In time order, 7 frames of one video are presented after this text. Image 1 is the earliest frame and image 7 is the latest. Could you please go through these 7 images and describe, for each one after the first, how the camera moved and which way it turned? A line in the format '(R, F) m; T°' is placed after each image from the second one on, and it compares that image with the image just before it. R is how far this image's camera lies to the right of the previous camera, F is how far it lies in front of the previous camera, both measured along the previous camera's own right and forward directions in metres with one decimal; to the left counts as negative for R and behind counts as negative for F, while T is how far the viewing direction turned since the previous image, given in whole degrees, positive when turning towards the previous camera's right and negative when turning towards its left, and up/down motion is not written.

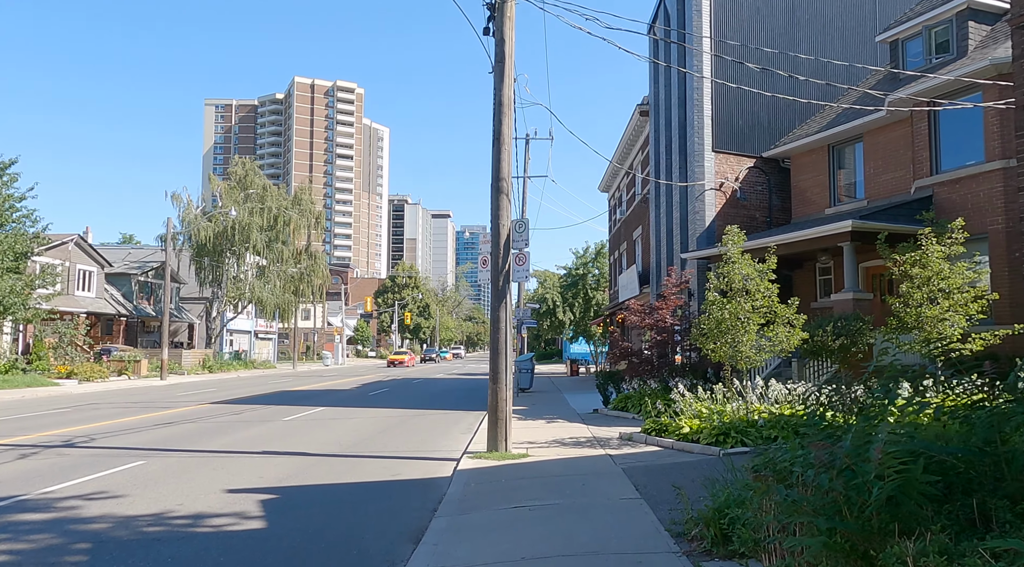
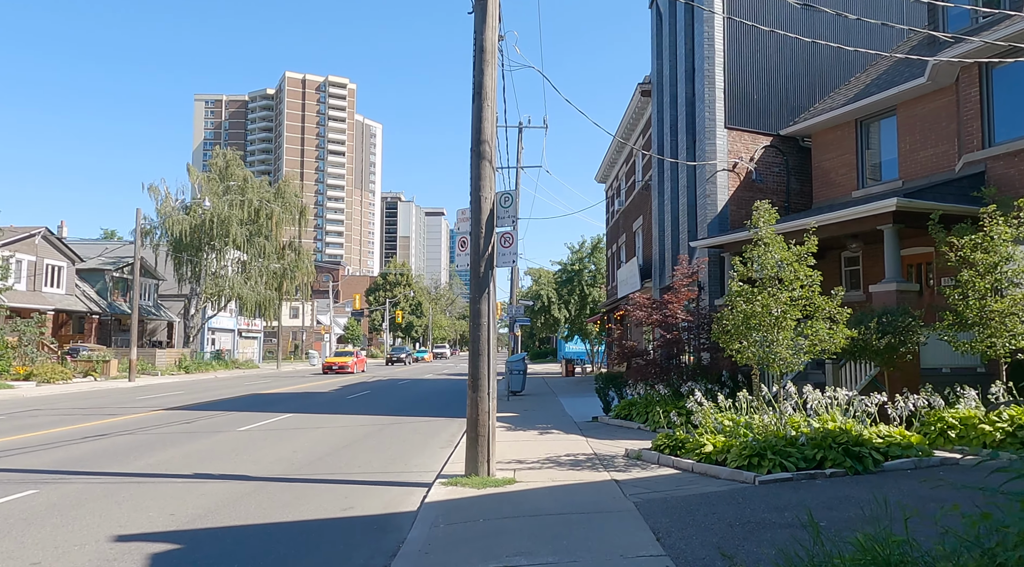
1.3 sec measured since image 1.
(+0.1, +2.1) m; 0°
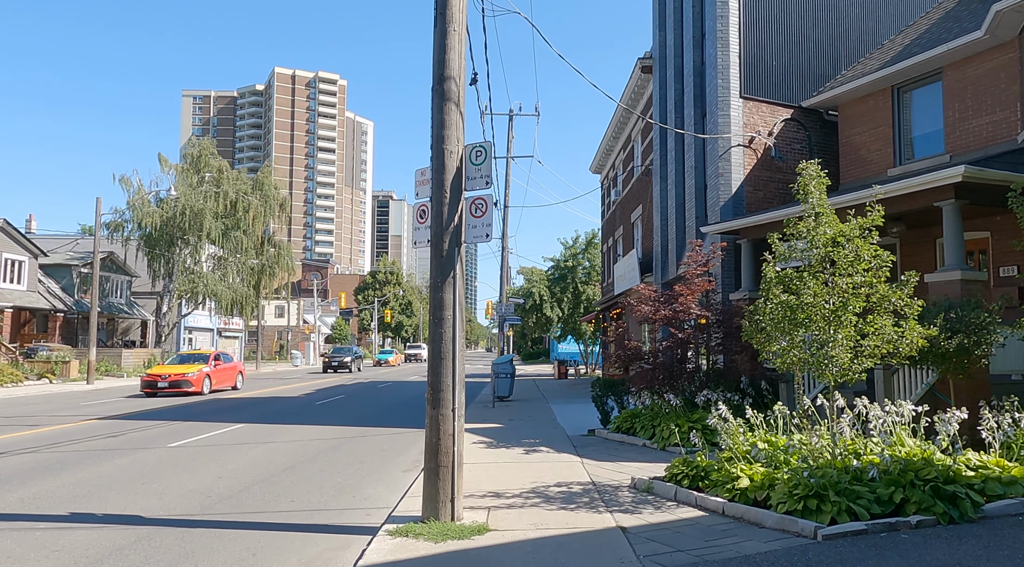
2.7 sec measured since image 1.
(+0.2, +2.2) m; +1°
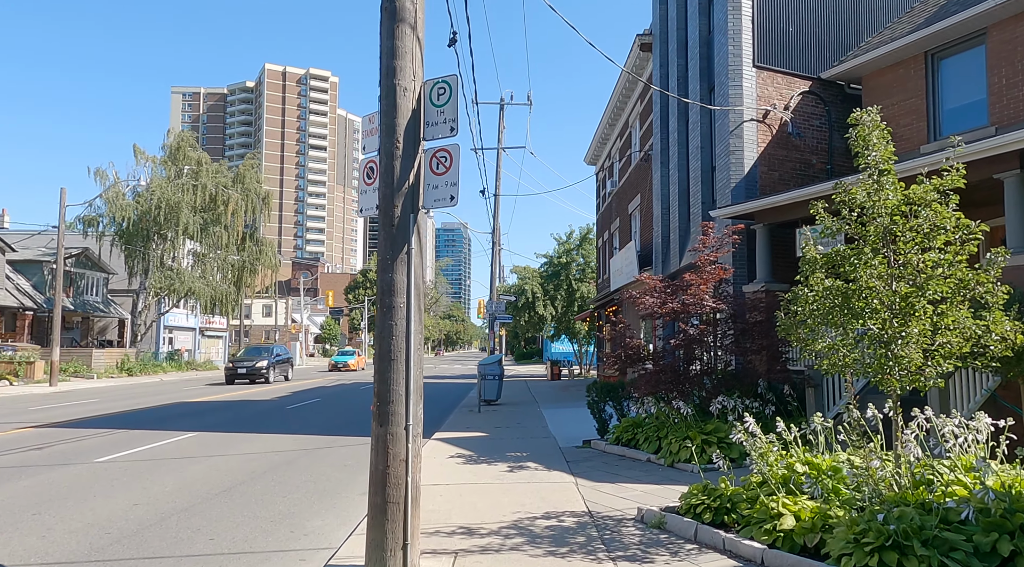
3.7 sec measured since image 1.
(+0.2, +1.7) m; 0°
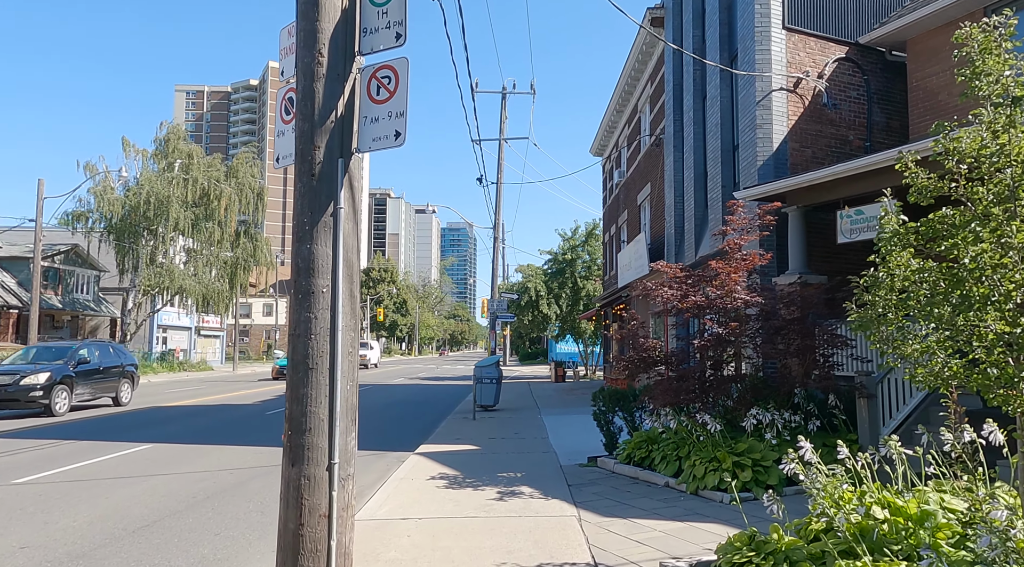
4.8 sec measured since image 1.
(+0.2, +1.6) m; 0°
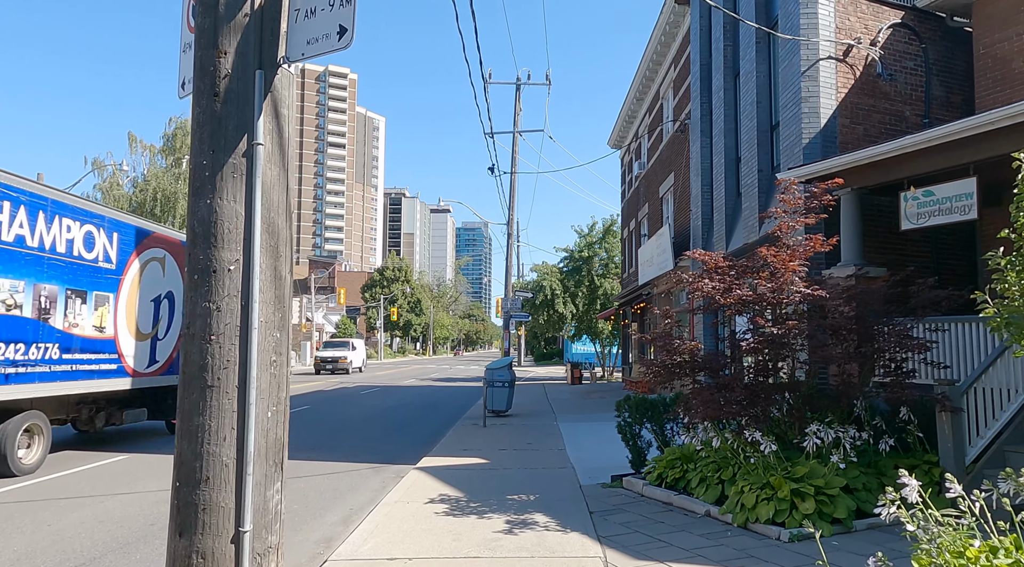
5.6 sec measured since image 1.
(0.0, +1.3) m; -1°
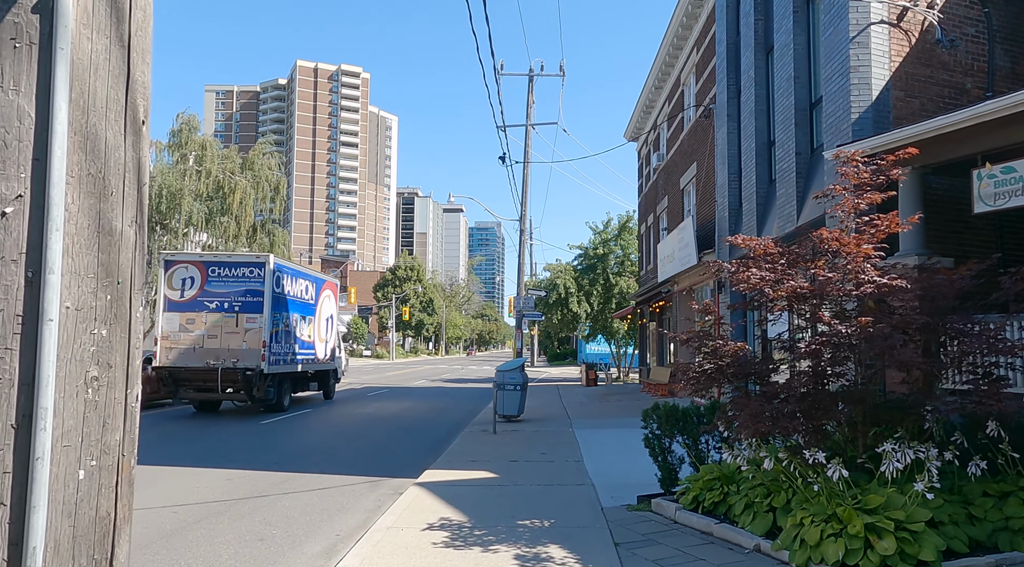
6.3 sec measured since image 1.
(0.0, +1.1) m; -1°
